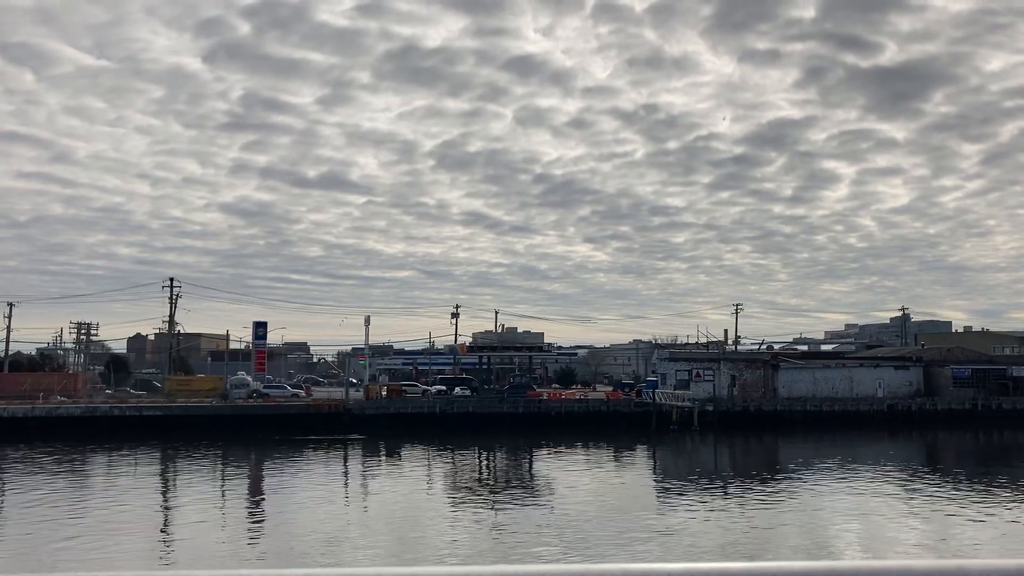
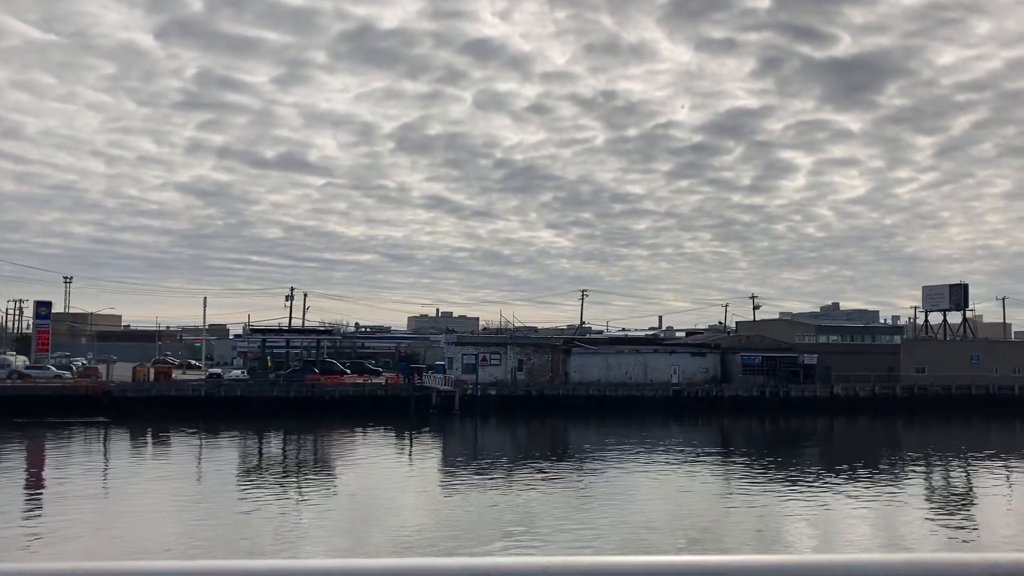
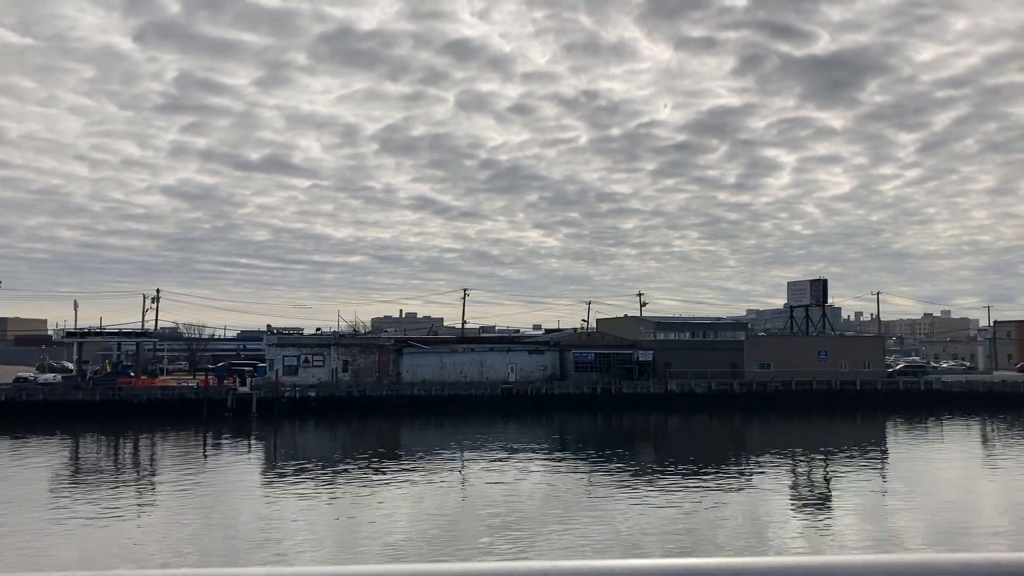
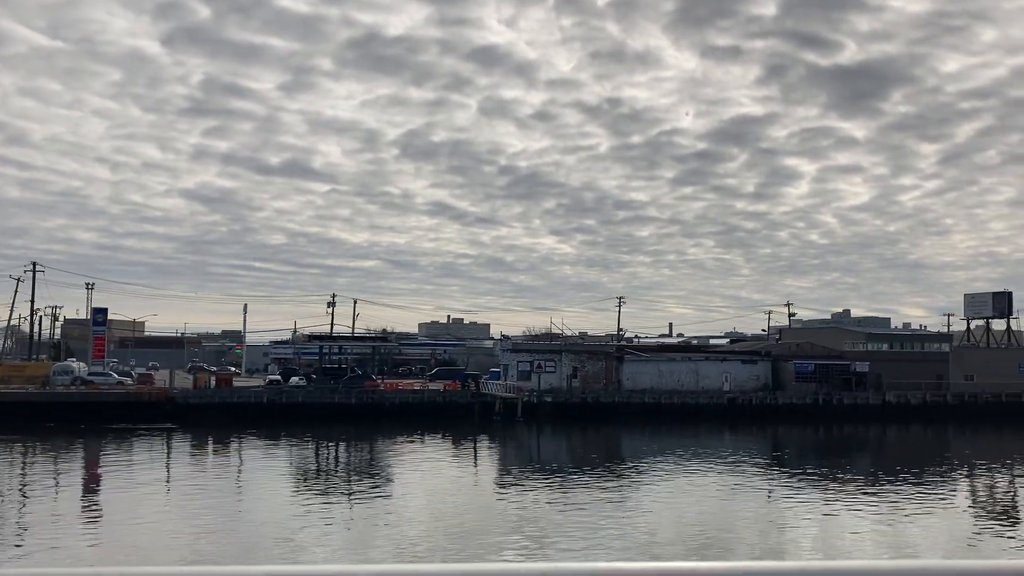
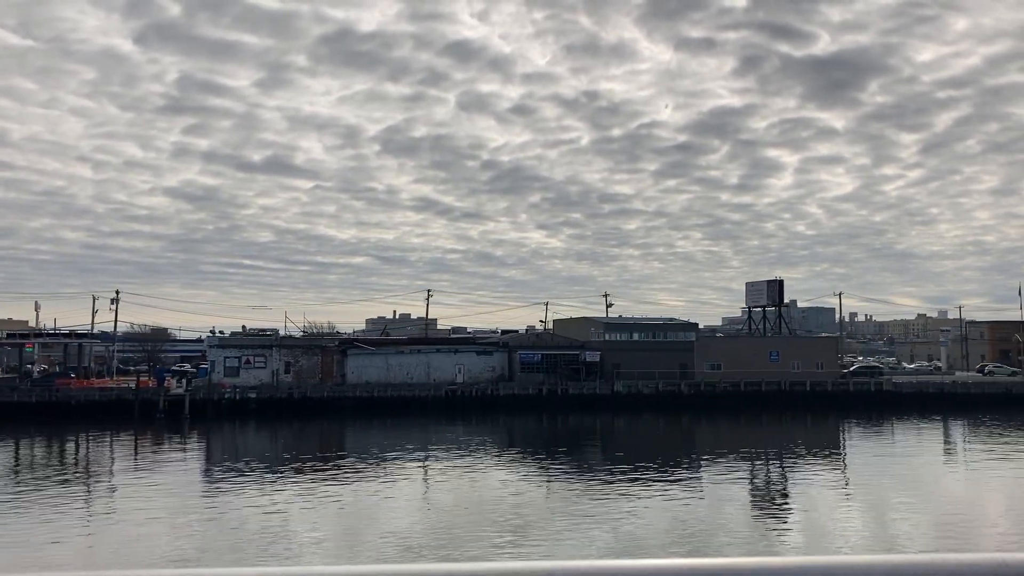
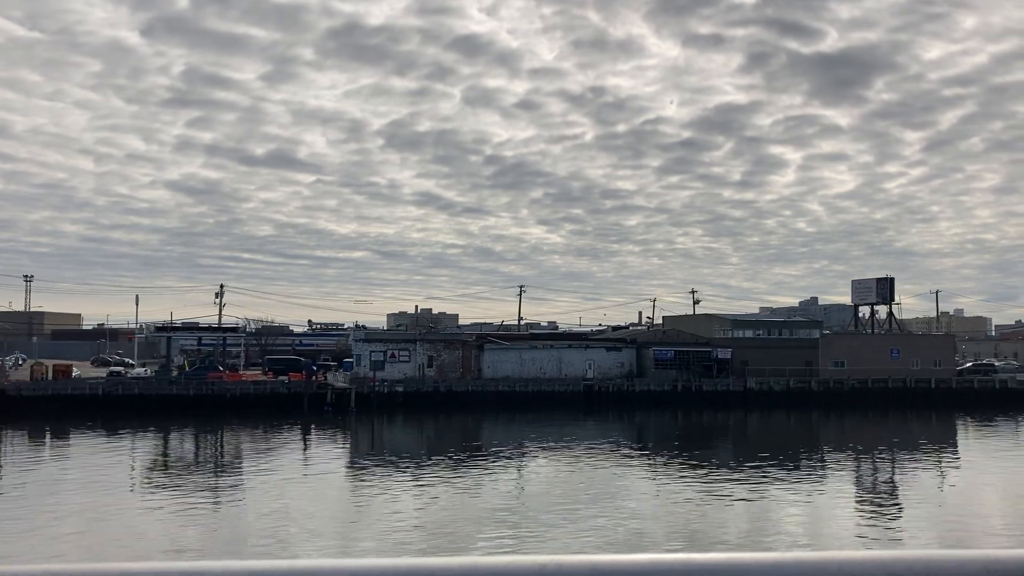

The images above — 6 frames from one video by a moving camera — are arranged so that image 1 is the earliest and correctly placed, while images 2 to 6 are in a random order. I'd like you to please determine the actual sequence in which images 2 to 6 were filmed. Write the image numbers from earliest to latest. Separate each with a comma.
4, 2, 6, 3, 5
